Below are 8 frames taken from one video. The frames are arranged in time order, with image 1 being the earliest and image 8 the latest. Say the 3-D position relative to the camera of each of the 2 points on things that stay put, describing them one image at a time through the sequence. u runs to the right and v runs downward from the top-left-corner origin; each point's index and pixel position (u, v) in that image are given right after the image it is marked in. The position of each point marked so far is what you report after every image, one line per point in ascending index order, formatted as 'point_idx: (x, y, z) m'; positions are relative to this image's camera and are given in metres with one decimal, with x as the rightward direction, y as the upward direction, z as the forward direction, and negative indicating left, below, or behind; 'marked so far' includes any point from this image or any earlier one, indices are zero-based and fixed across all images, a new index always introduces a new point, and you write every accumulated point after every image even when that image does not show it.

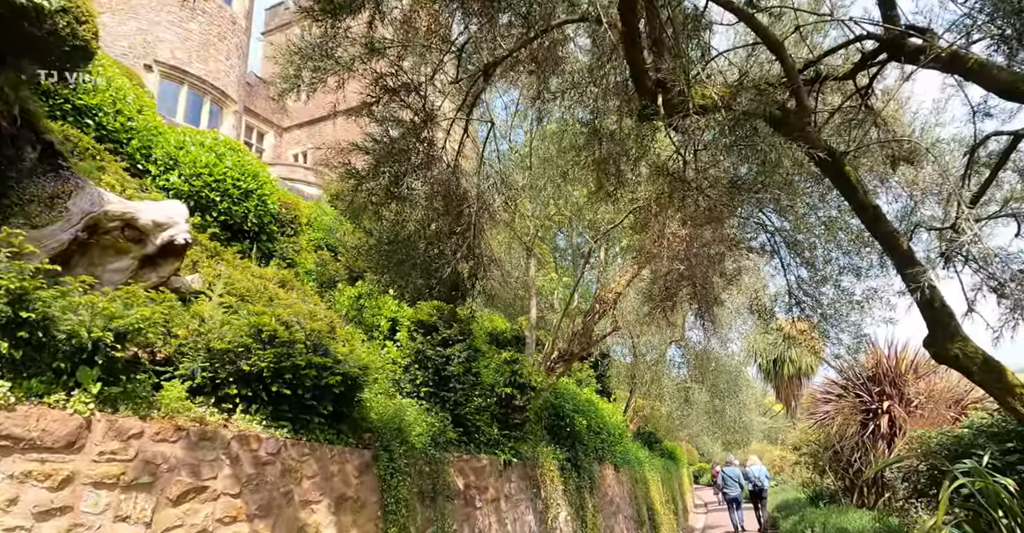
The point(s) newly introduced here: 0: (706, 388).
0: (+4.9, -3.0, +15.3) m
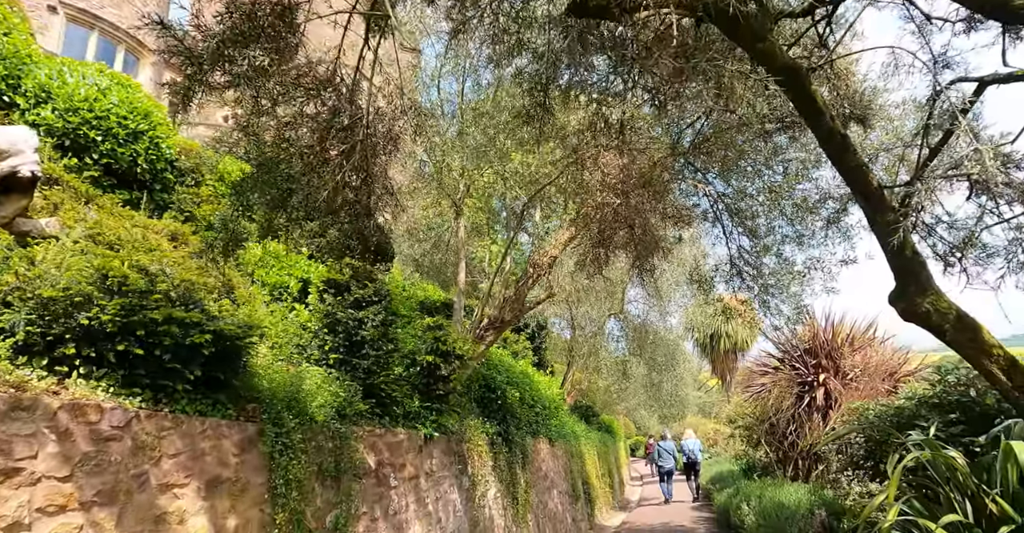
0: (+3.3, -2.3, +15.1) m
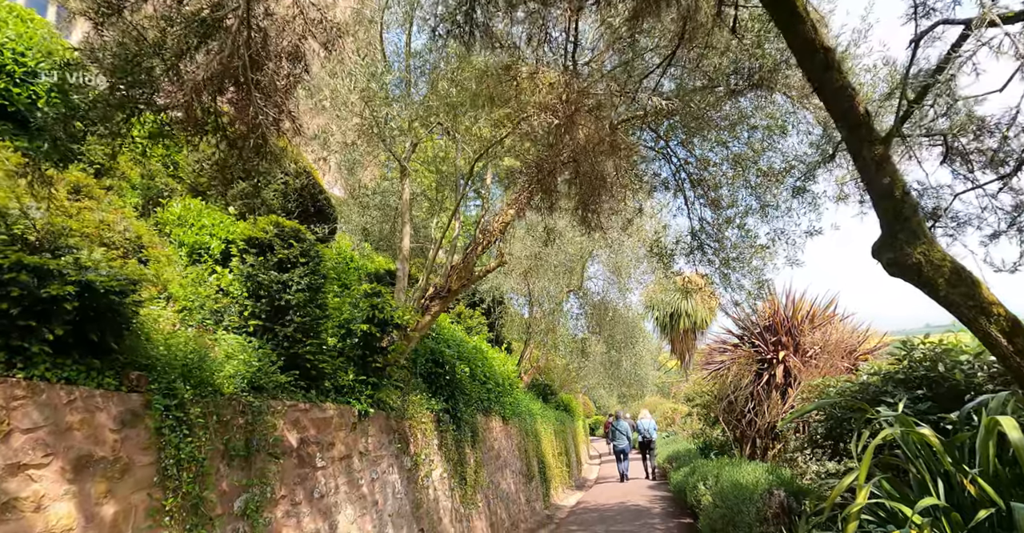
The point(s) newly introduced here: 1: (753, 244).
0: (+2.2, -1.7, +14.8) m
1: (+3.3, +0.3, +8.4) m
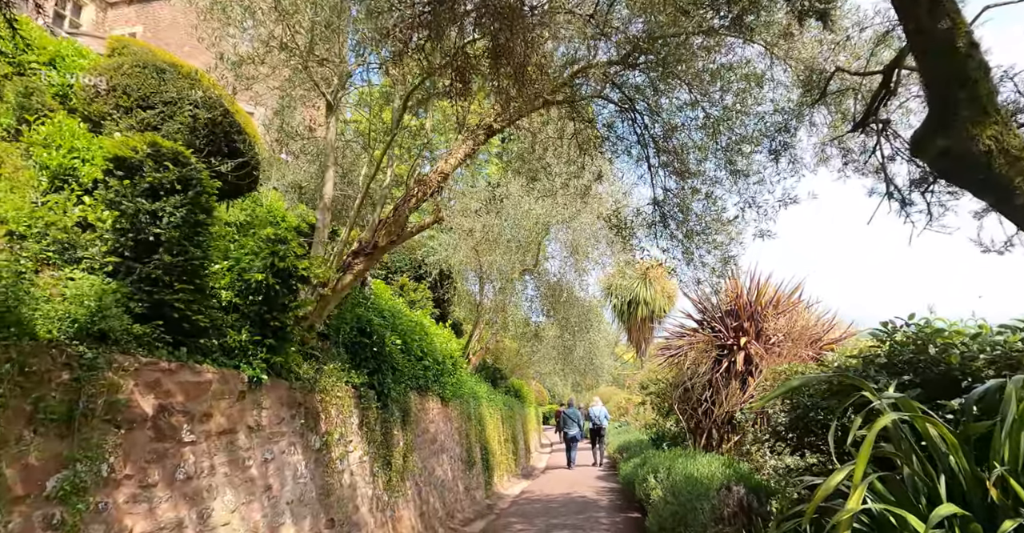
0: (+1.0, -1.3, +14.0) m
1: (+2.6, +0.6, +7.7) m
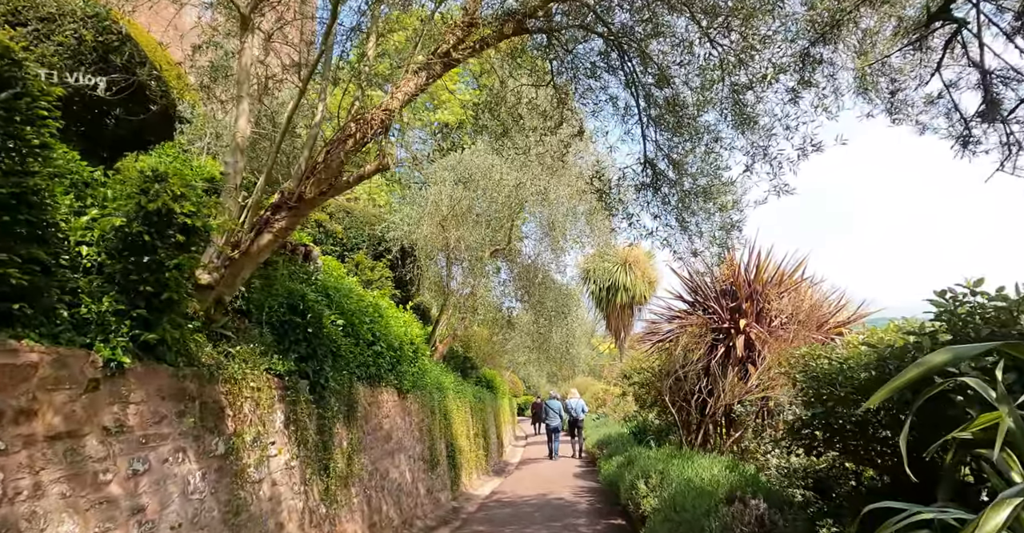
0: (+0.4, -0.8, +12.9) m
1: (+2.2, +0.9, +6.5) m
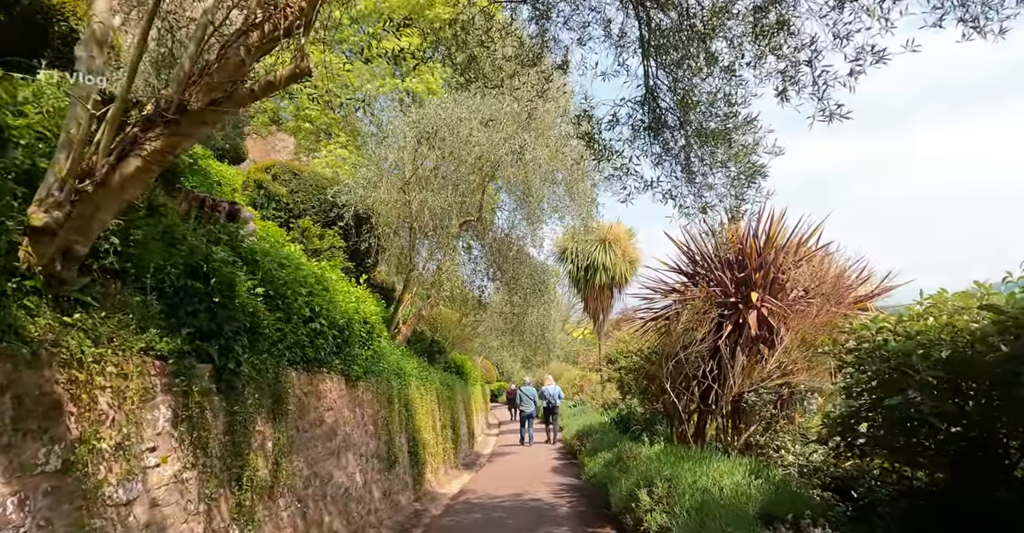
0: (-0.1, -0.3, +11.6) m
1: (+1.9, +1.3, +5.3) m
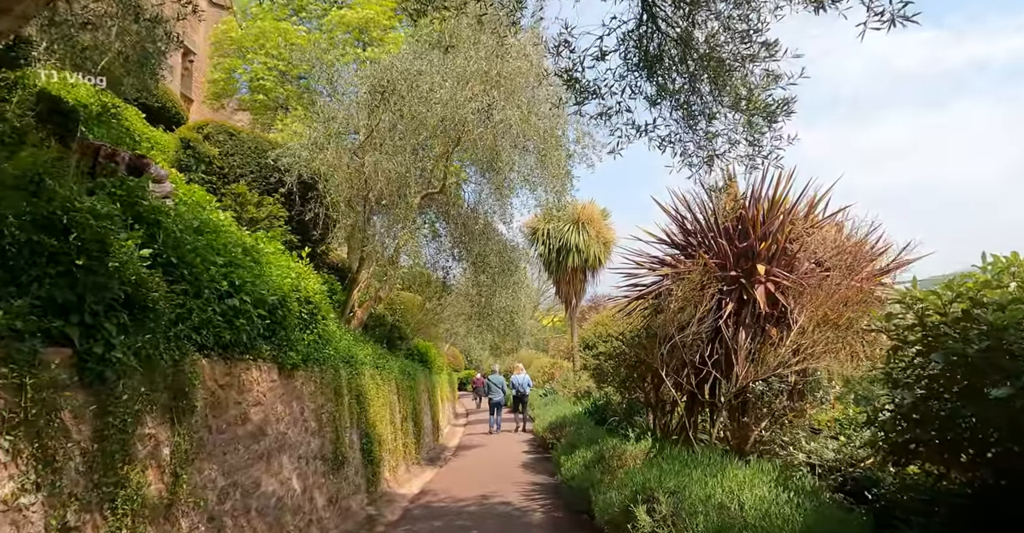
0: (-0.7, +0.1, +10.5) m
1: (+1.7, +1.6, +4.4) m
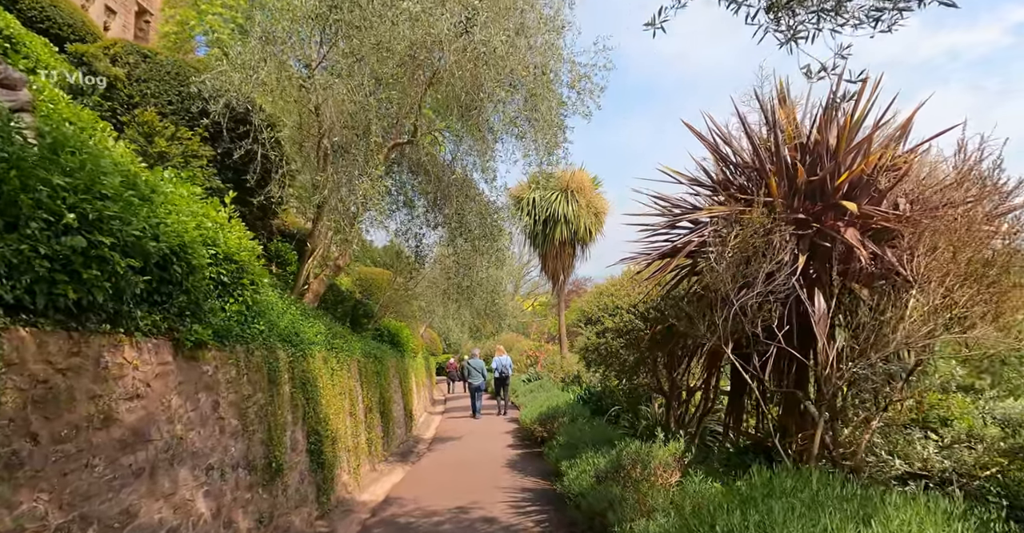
0: (-0.9, +0.6, +8.9) m
1: (+1.7, +1.9, +2.8) m
